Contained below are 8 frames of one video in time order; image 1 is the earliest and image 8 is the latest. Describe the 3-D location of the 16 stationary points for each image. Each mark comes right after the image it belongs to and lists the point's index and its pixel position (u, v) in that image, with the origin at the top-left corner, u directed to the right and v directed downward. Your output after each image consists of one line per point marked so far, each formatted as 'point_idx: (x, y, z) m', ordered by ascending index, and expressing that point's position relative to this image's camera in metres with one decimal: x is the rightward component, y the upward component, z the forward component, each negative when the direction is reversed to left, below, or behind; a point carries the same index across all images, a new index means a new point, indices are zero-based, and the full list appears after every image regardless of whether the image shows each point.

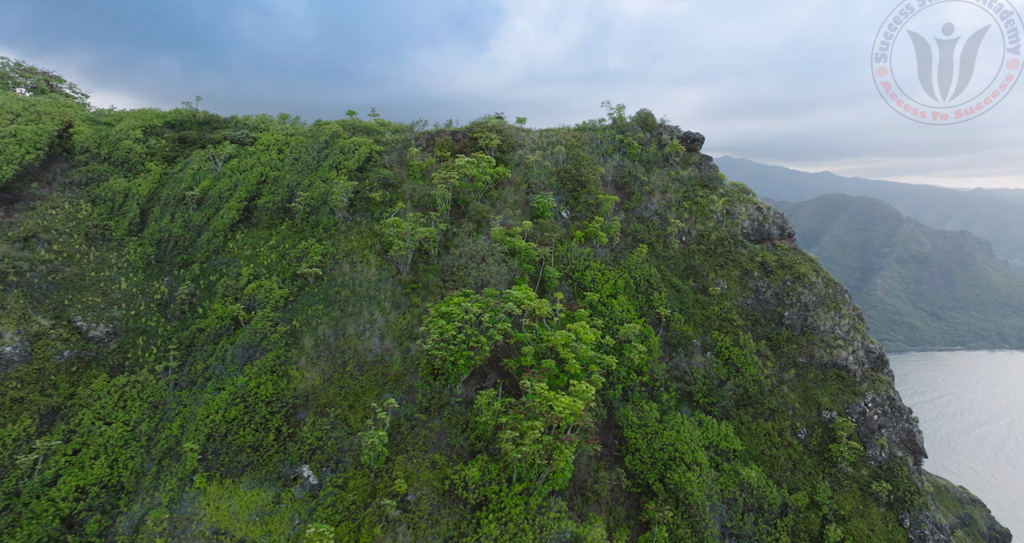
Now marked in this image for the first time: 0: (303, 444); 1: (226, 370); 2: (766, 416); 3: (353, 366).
0: (-5.4, -4.5, +14.4) m
1: (-8.1, -2.8, +15.7) m
2: (+9.2, -5.2, +20.1) m
3: (-4.7, -2.8, +16.2) m
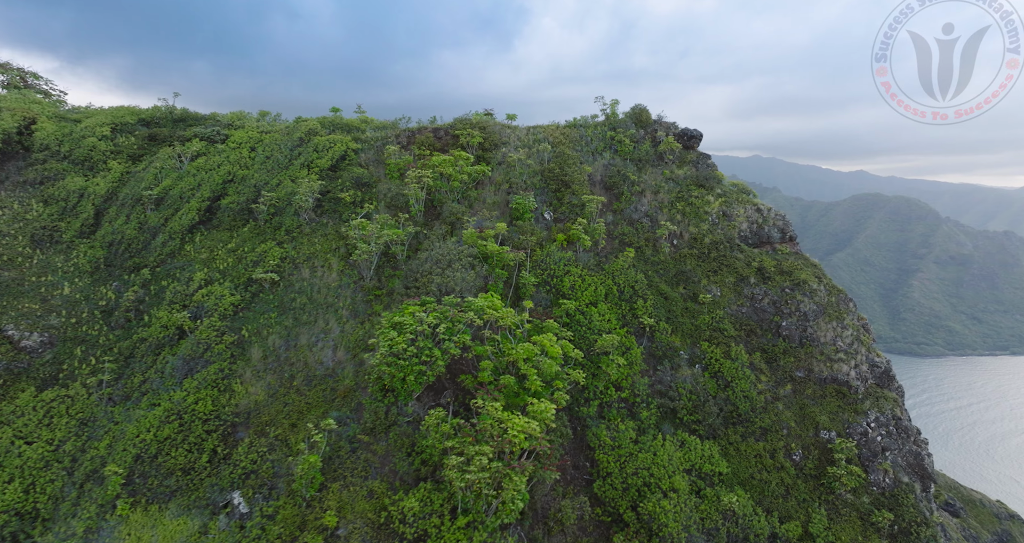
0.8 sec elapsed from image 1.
0: (-6.6, -4.7, +13.2) m
1: (-9.2, -3.0, +14.6) m
2: (+8.2, -5.5, +18.5) m
3: (-5.8, -3.0, +15.0) m
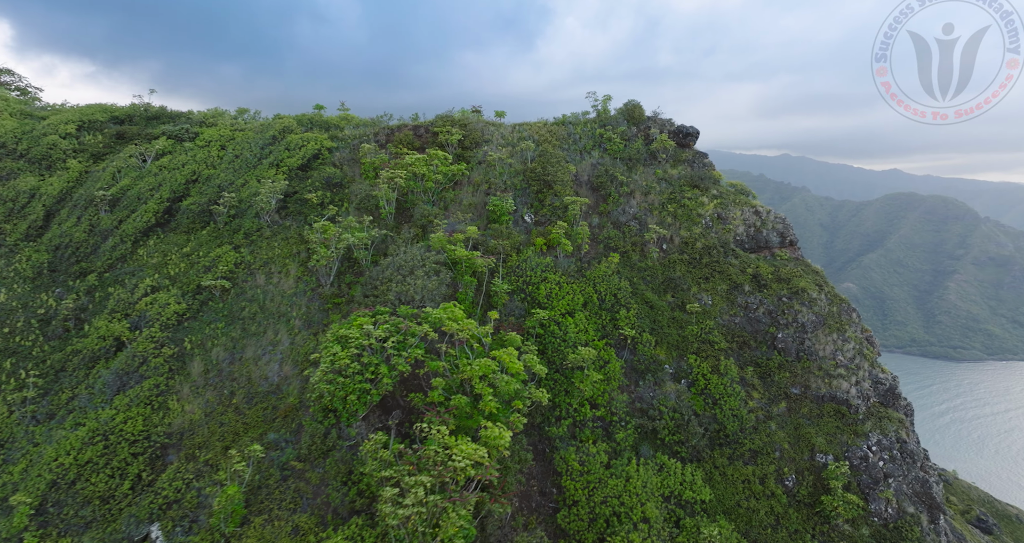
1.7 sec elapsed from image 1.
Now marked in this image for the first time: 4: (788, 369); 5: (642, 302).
0: (-7.7, -4.9, +12.0) m
1: (-10.3, -3.2, +13.5) m
2: (+7.2, -5.8, +17.0) m
3: (-6.8, -3.2, +13.8) m
4: (+9.5, -3.4, +19.1) m
5: (+4.7, -1.1, +19.9) m
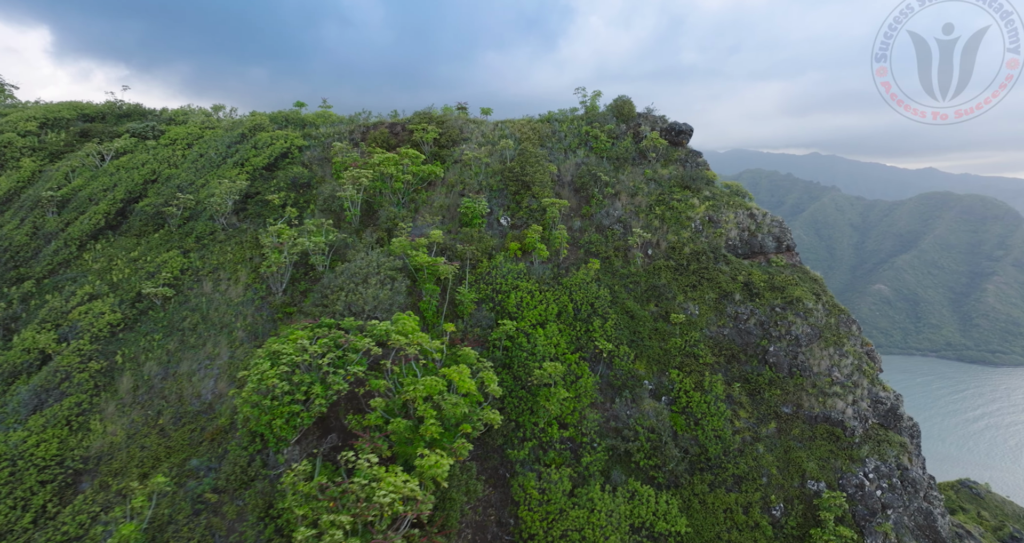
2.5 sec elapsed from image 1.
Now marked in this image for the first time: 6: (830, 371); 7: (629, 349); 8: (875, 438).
0: (-8.9, -5.1, +10.9) m
1: (-11.4, -3.4, +12.5) m
2: (+6.2, -6.0, +15.6) m
3: (-8.0, -3.4, +12.7) m
4: (+8.5, -3.7, +17.6) m
5: (+3.7, -1.4, +18.5) m
6: (+10.2, -3.2, +17.7) m
7: (+3.7, -2.5, +17.5) m
8: (+11.0, -5.0, +16.7) m
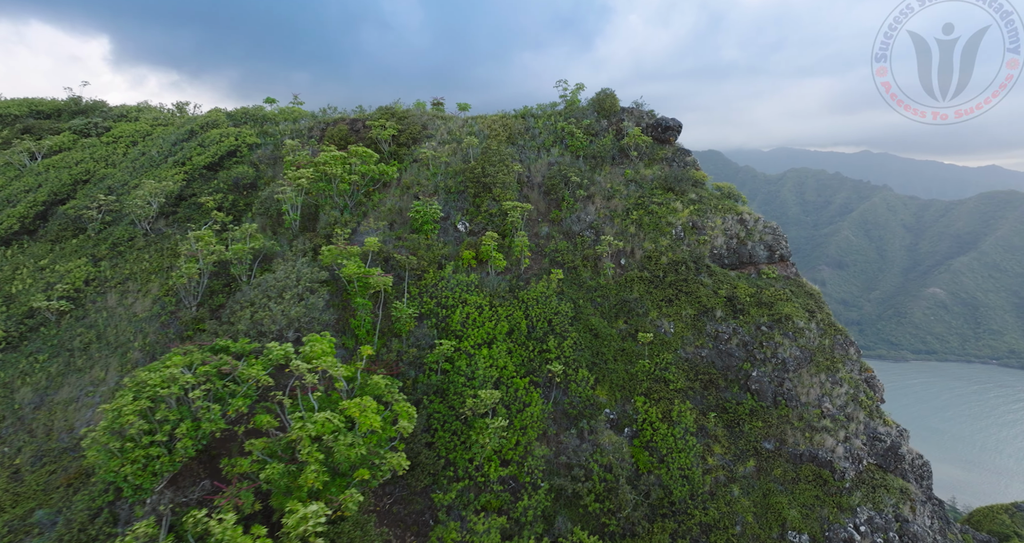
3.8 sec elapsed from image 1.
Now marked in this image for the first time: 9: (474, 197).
0: (-10.7, -5.4, +9.4) m
1: (-13.2, -3.6, +11.0) m
2: (+4.5, -6.4, +13.5) m
3: (-9.7, -3.7, +11.1) m
4: (+6.9, -4.1, +15.4) m
5: (+2.2, -1.7, +16.5) m
6: (+8.6, -3.7, +15.5) m
7: (+2.1, -2.9, +15.5) m
8: (+9.4, -5.5, +14.5) m
9: (-1.3, +2.6, +19.0) m
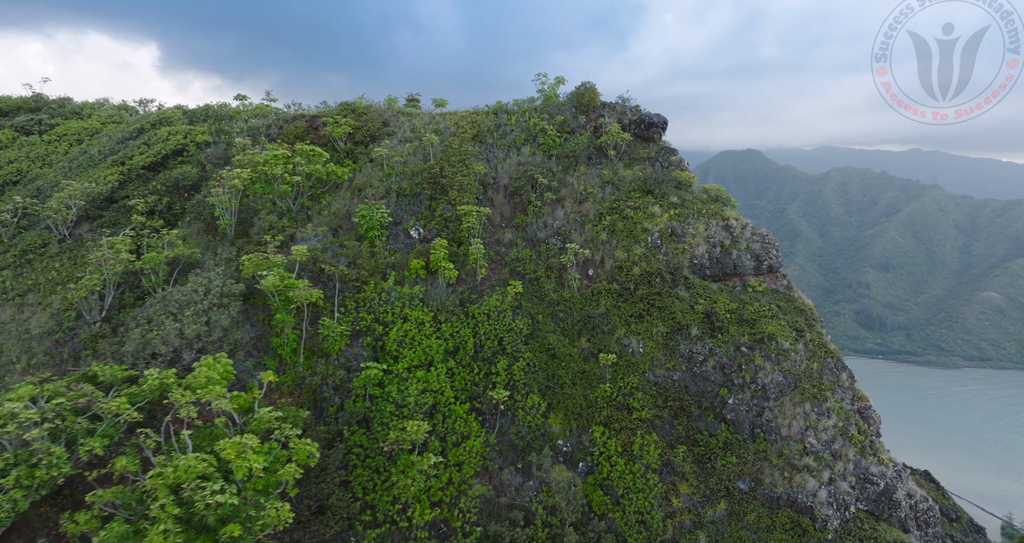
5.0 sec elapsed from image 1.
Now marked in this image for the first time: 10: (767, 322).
0: (-12.3, -5.6, +8.0) m
1: (-14.7, -3.9, +9.7) m
2: (+3.0, -6.8, +11.7) m
3: (-11.2, -4.0, +9.7) m
4: (+5.5, -4.5, +13.6) m
5: (+0.8, -2.1, +14.8) m
6: (+7.2, -4.0, +13.6) m
7: (+0.7, -3.2, +13.8) m
8: (+7.9, -5.9, +12.6) m
9: (-2.6, +2.2, +17.4) m
10: (+7.1, -1.4, +15.3) m
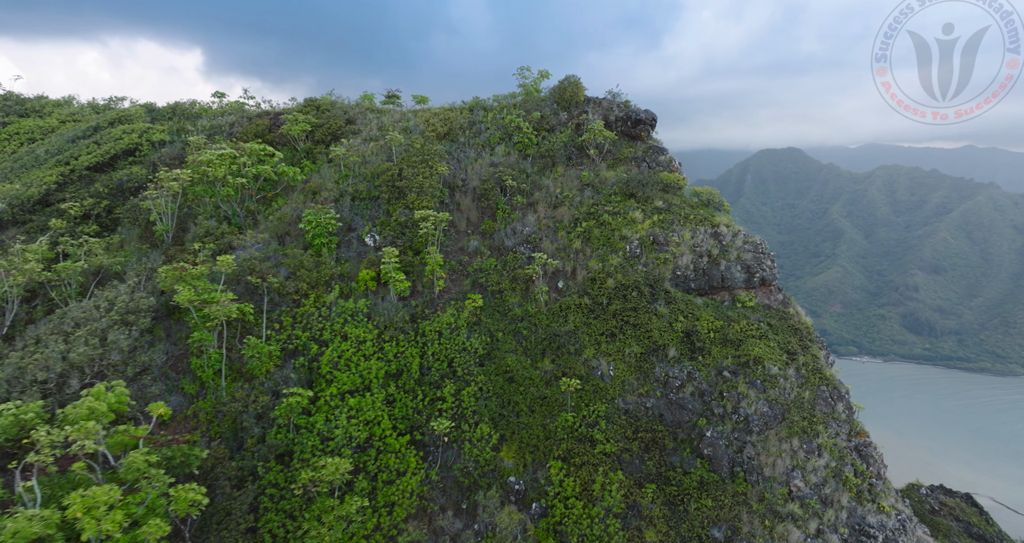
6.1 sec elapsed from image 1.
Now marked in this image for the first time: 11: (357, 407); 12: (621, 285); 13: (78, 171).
0: (-13.7, -5.9, +7.0) m
1: (-16.0, -4.1, +8.7) m
2: (+1.7, -7.1, +10.2) m
3: (-12.5, -4.2, +8.6) m
4: (+4.3, -4.8, +12.0) m
5: (-0.4, -2.4, +13.3) m
6: (+6.0, -4.4, +11.9) m
7: (-0.5, -3.5, +12.3) m
8: (+6.7, -6.3, +10.8) m
9: (-3.6, +1.9, +16.0) m
10: (+6.0, -1.8, +13.6) m
11: (-3.3, -2.9, +11.7) m
12: (+3.0, -0.4, +15.1) m
13: (-13.4, +3.1, +17.1) m
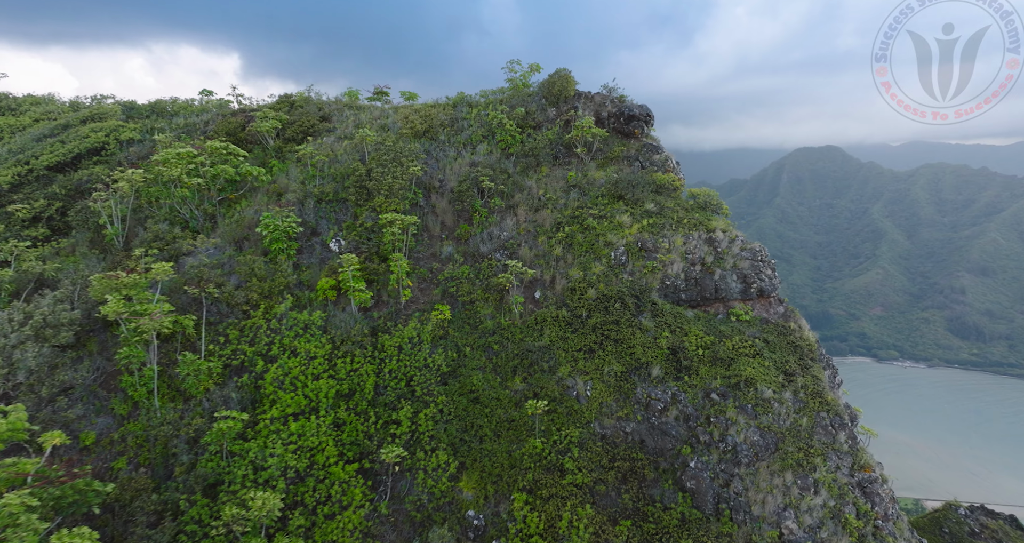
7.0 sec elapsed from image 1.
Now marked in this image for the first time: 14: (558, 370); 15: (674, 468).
0: (-14.6, -6.1, +6.2) m
1: (-16.9, -4.3, +8.1) m
2: (+0.8, -7.4, +9.0) m
3: (-13.4, -4.4, +7.8) m
4: (+3.5, -5.1, +10.7) m
5: (-1.1, -2.6, +12.1) m
6: (+5.2, -4.7, +10.6) m
7: (-1.3, -3.8, +11.2) m
8: (+5.8, -6.5, +9.5) m
9: (-4.3, +1.7, +14.9) m
10: (+5.2, -2.0, +12.3) m
11: (-4.1, -3.1, +10.7) m
12: (+2.3, -0.6, +13.8) m
13: (-14.0, +3.0, +16.3) m
14: (+1.1, -2.2, +12.7) m
15: (+3.3, -4.1, +11.5) m
